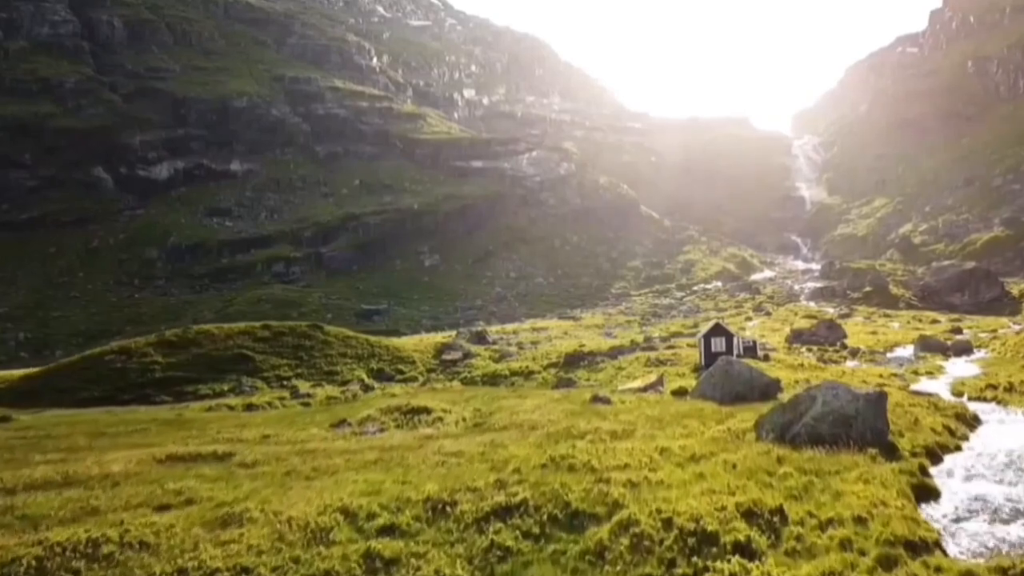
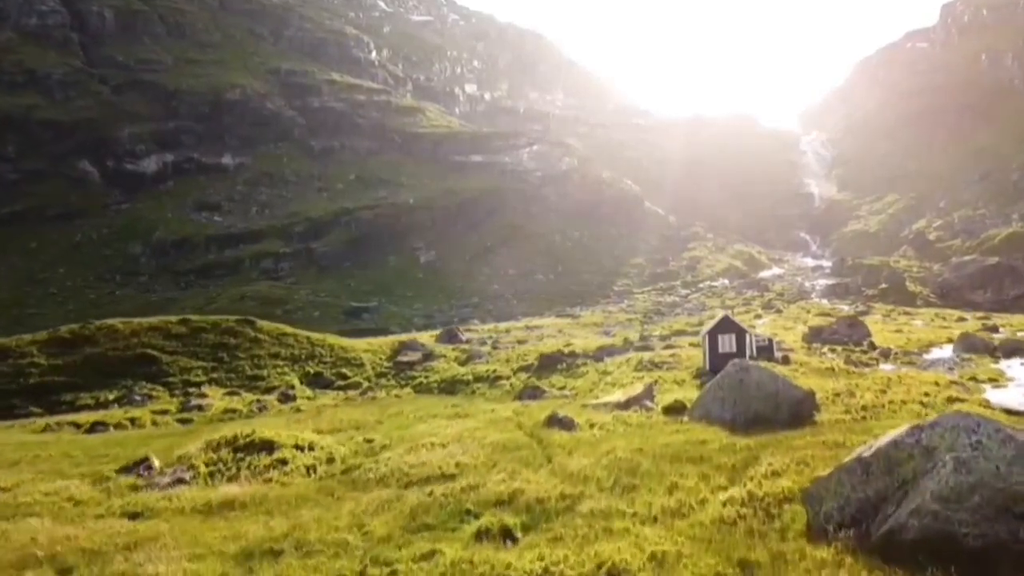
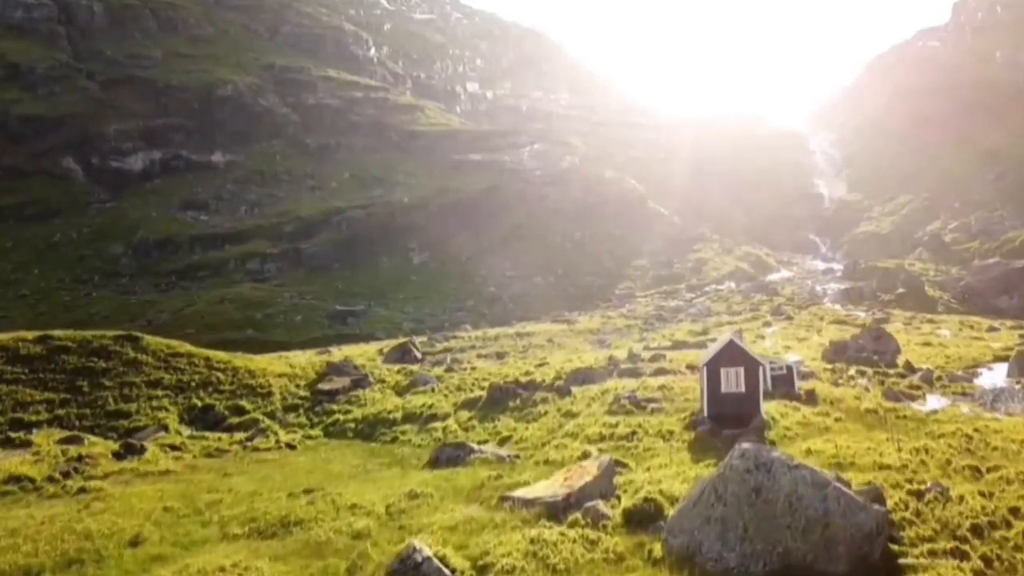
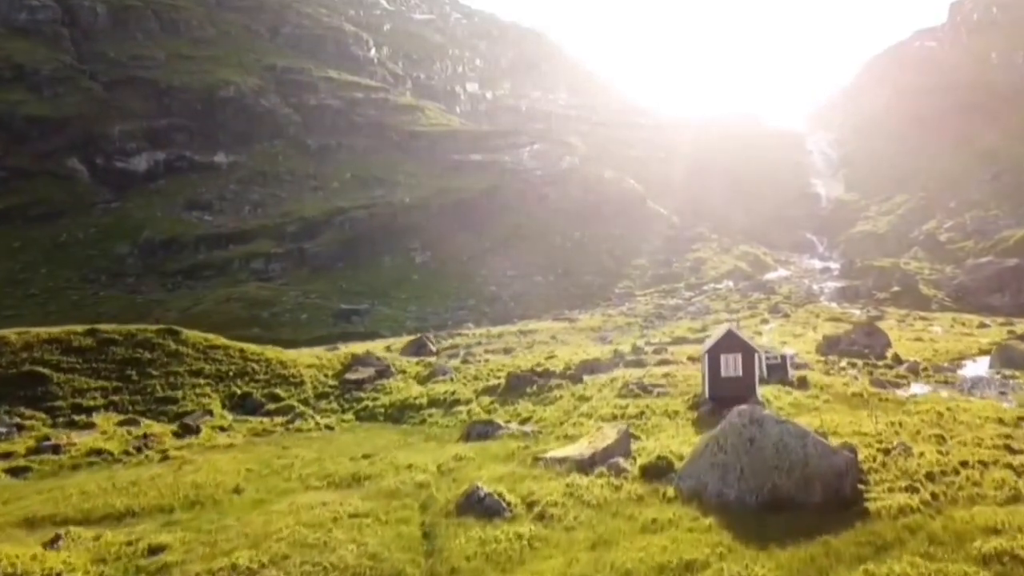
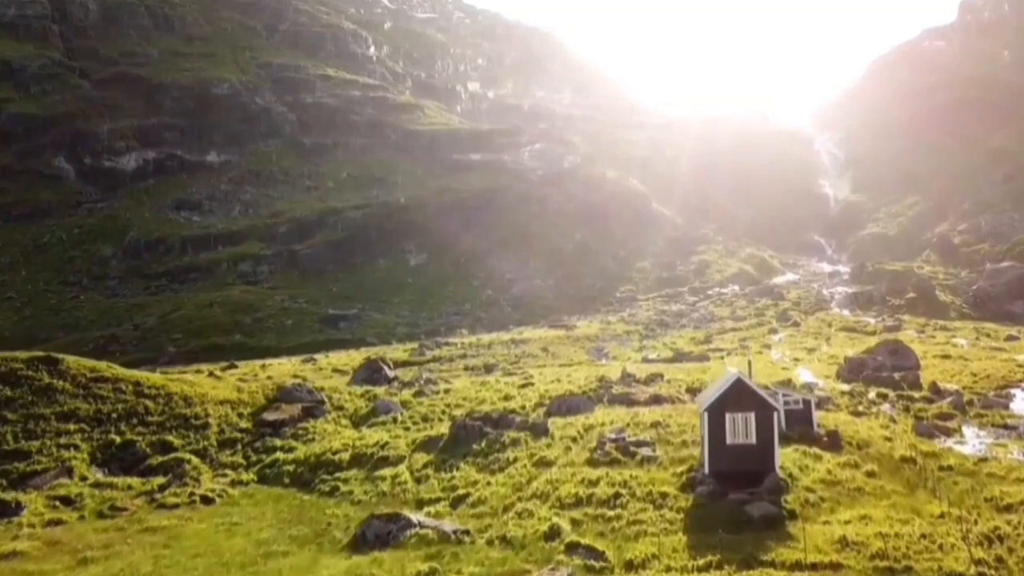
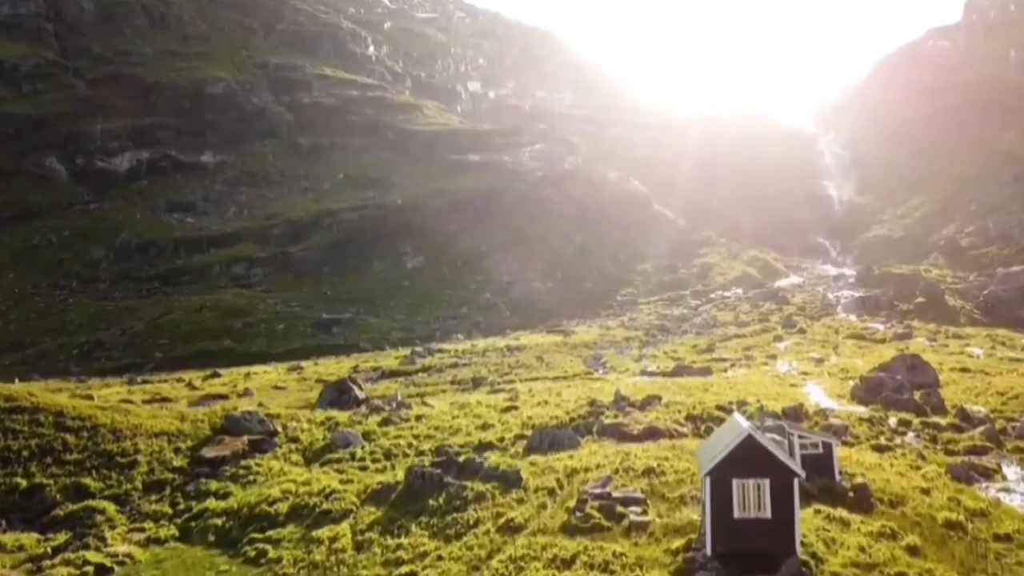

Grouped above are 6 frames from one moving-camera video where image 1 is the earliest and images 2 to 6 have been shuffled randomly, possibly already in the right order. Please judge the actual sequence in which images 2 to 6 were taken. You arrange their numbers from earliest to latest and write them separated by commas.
2, 4, 3, 5, 6
